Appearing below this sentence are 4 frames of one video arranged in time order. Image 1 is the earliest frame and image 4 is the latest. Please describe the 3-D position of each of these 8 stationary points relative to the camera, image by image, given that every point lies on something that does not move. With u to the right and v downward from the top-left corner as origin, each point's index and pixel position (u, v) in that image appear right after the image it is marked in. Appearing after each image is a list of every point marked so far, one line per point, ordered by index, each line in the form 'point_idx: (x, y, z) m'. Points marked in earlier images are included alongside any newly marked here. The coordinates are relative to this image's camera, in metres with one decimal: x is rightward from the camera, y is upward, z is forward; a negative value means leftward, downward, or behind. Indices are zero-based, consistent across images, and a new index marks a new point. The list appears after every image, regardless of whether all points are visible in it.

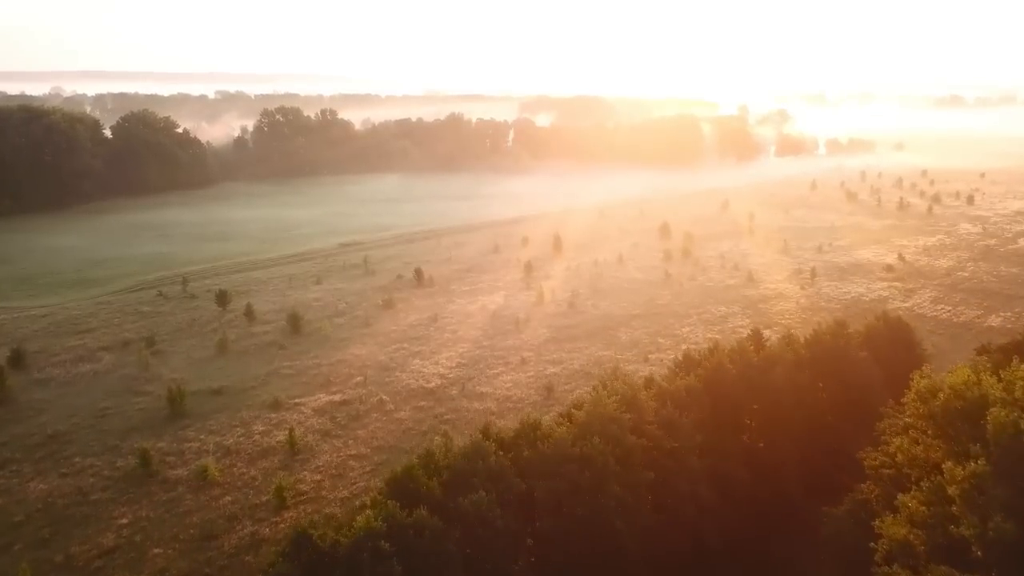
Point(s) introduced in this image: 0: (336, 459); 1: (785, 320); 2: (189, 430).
0: (-3.0, -2.9, +11.8) m
1: (+7.3, -0.9, +18.6) m
2: (-5.9, -2.6, +12.8) m
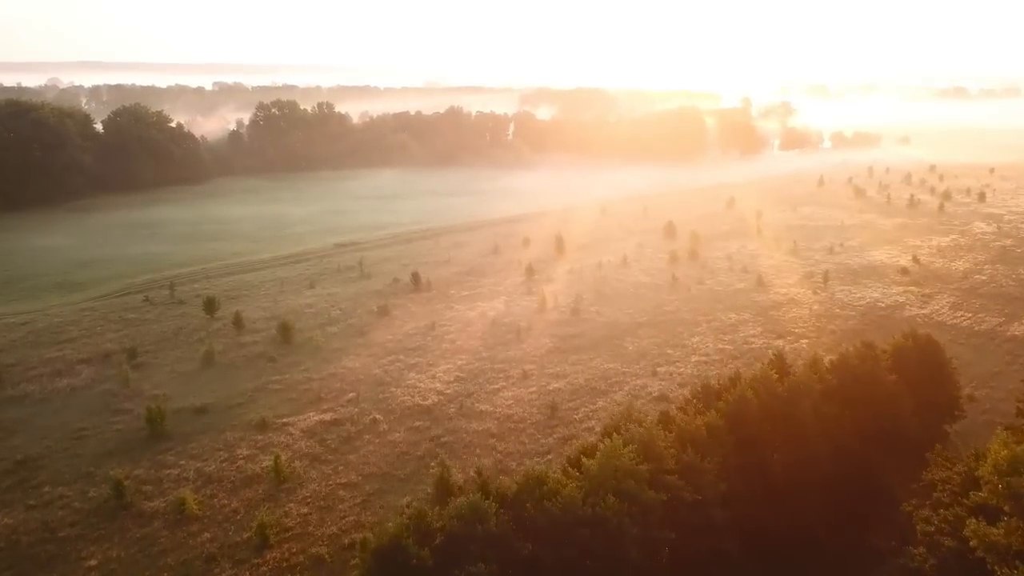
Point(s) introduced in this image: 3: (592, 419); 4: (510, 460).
0: (-2.9, -3.2, +11.0) m
1: (+7.3, -1.0, +17.8) m
2: (-5.9, -2.8, +11.9) m
3: (+1.5, -2.5, +13.0) m
4: (0.0, -2.9, +11.7) m
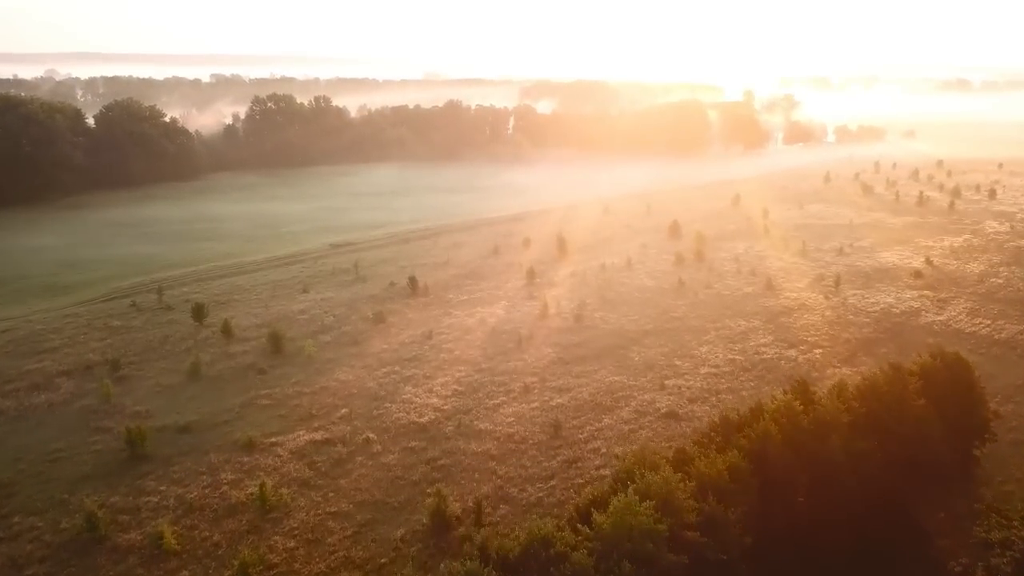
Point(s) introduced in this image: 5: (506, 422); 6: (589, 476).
0: (-2.9, -3.4, +10.3) m
1: (+7.3, -1.2, +17.0) m
2: (-5.9, -3.1, +11.2) m
3: (+1.5, -2.7, +12.3) m
4: (0.0, -3.1, +11.0) m
5: (-0.1, -2.5, +13.0) m
6: (+1.2, -3.0, +11.2) m
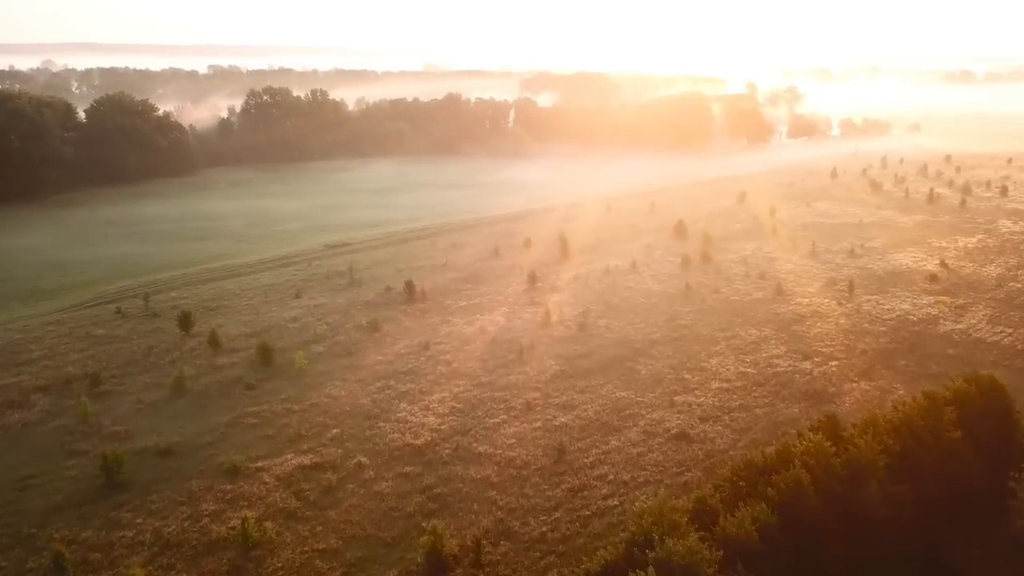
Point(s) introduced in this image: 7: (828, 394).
0: (-2.9, -3.7, +9.5) m
1: (+7.3, -1.4, +16.3) m
2: (-5.9, -3.3, +10.5) m
3: (+1.5, -2.9, +11.6) m
4: (0.0, -3.4, +10.3) m
5: (-0.1, -2.7, +12.3) m
6: (+1.3, -3.3, +10.5) m
7: (+6.4, -2.1, +14.1) m
